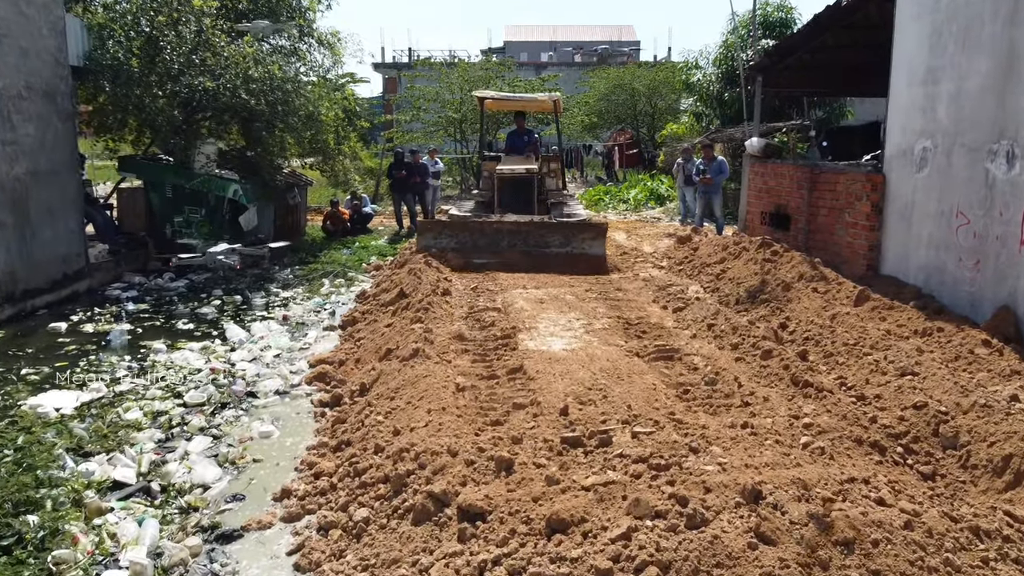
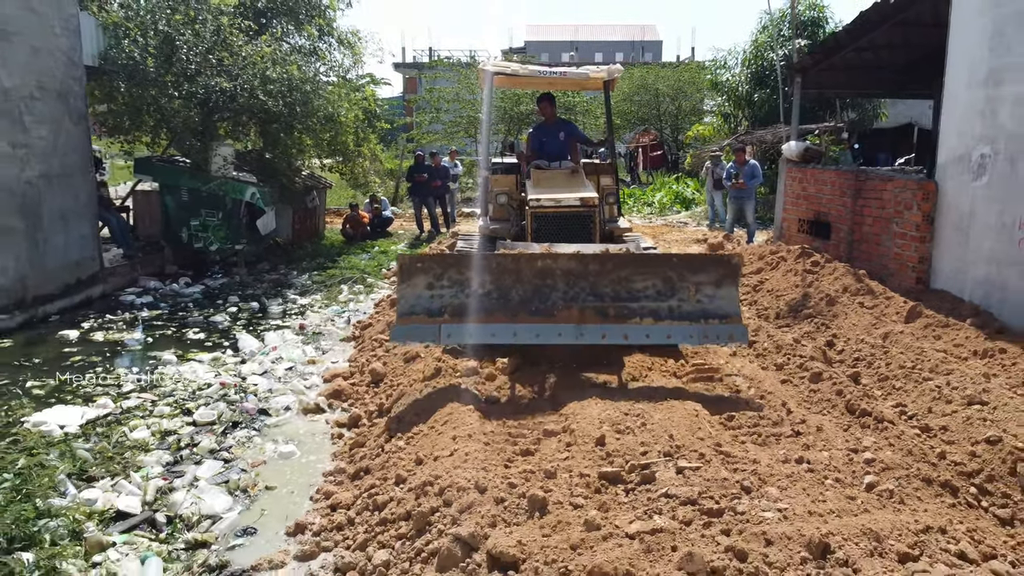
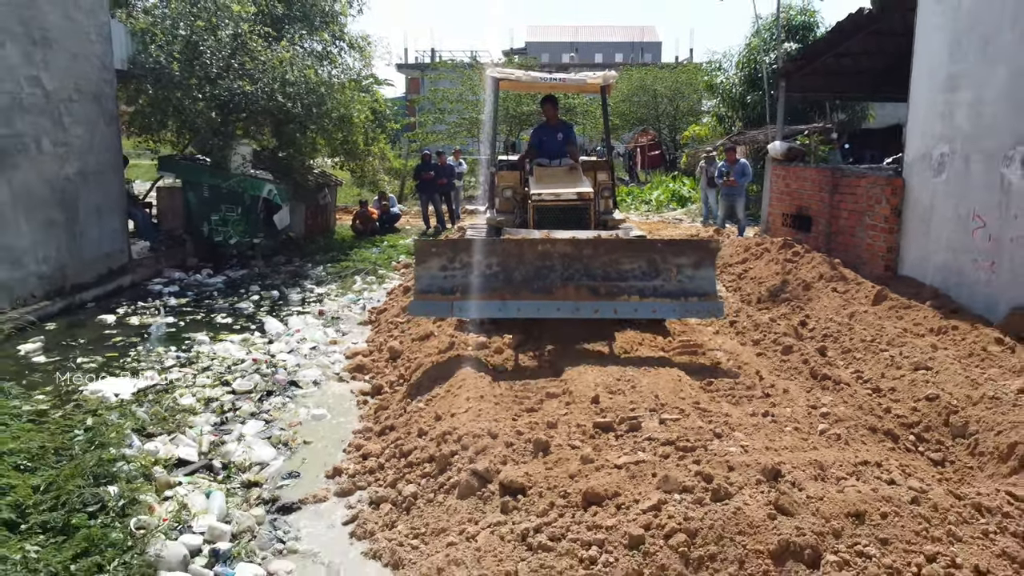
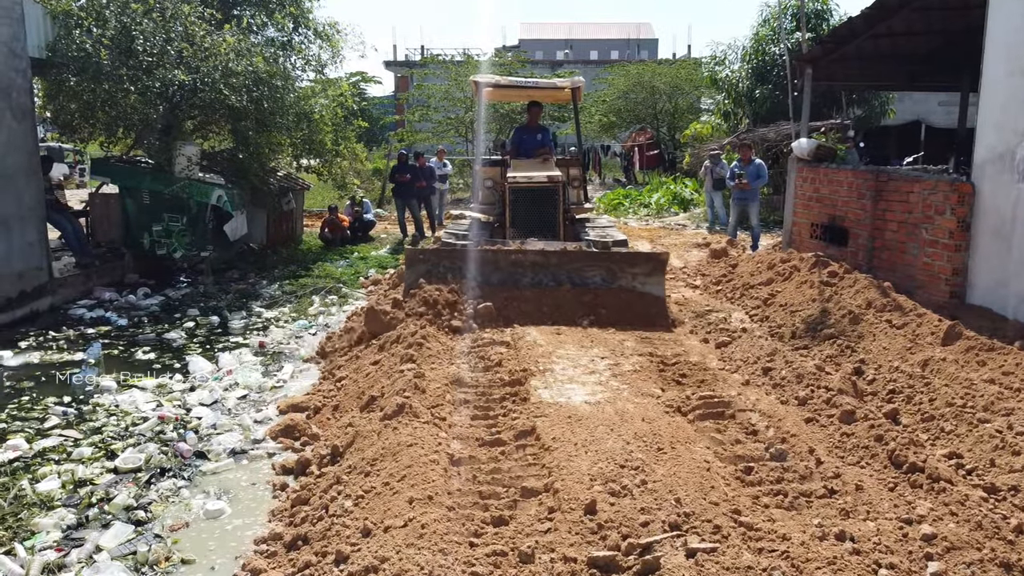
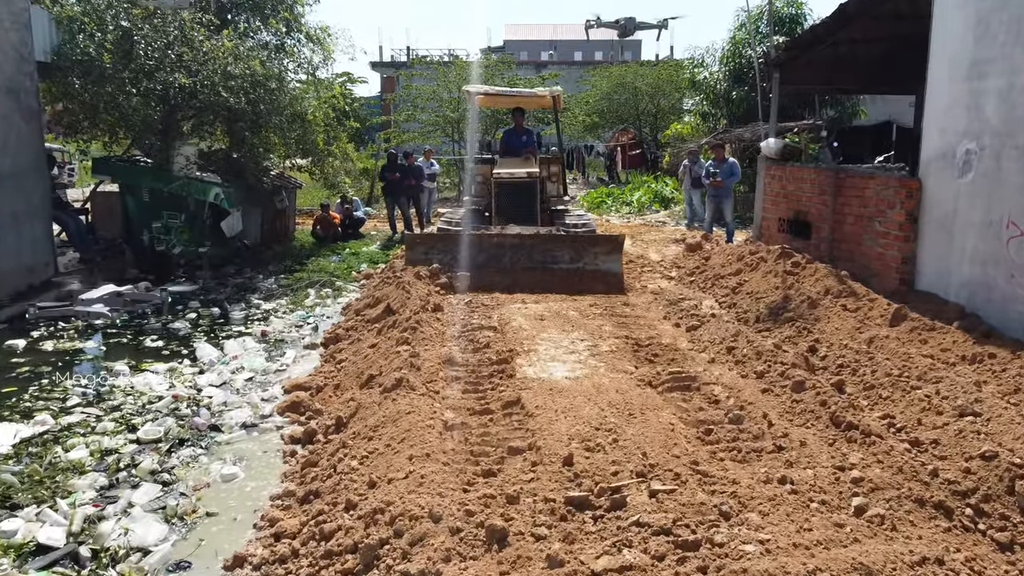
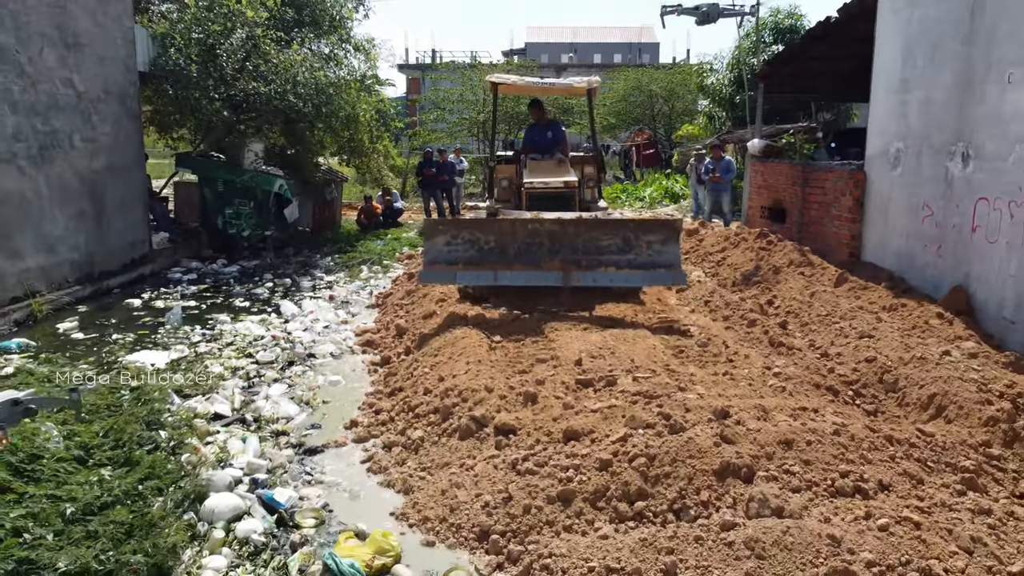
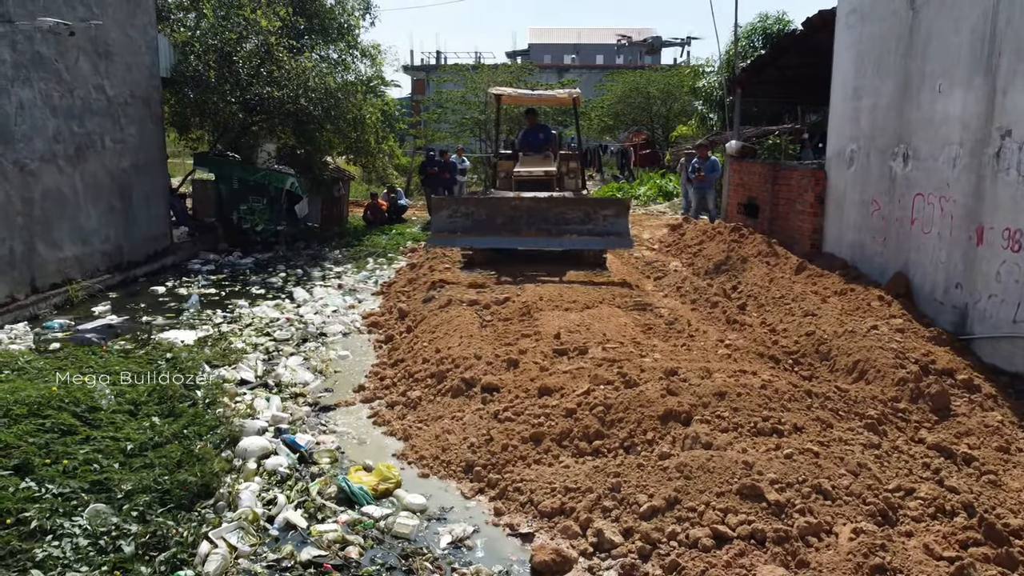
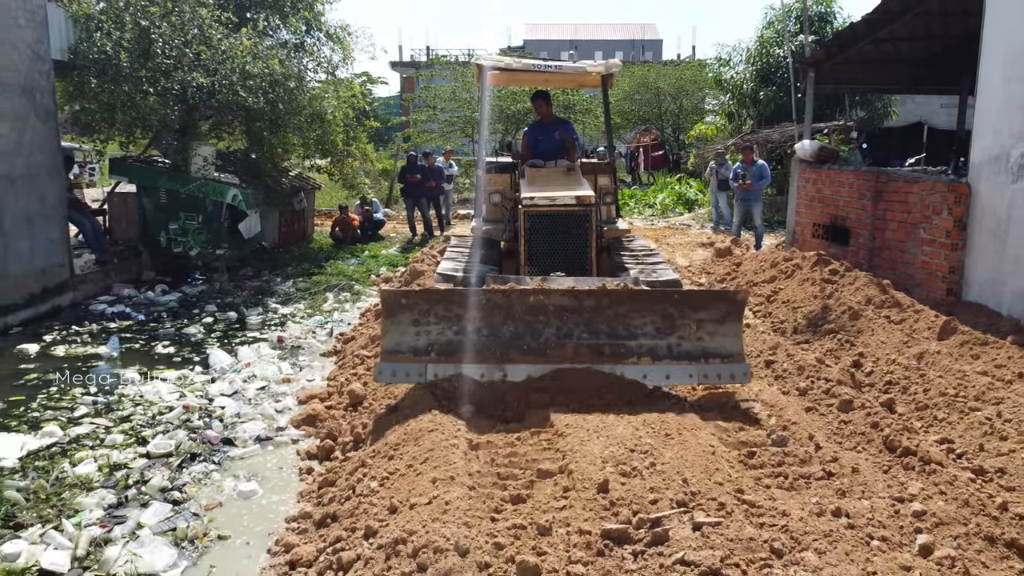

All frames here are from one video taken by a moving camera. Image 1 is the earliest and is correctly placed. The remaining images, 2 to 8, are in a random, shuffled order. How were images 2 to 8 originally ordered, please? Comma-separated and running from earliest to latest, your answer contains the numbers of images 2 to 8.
5, 4, 8, 2, 3, 6, 7
